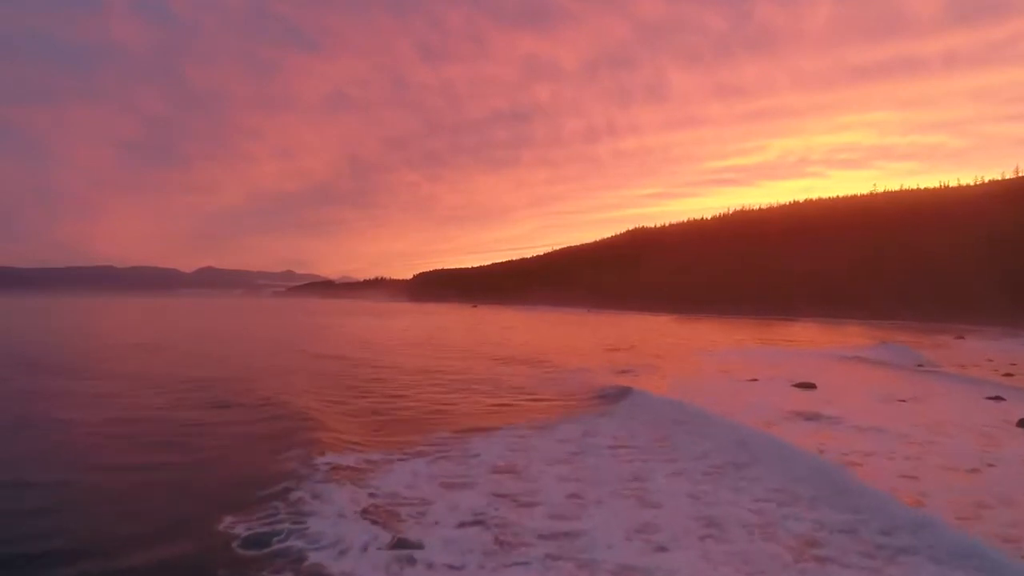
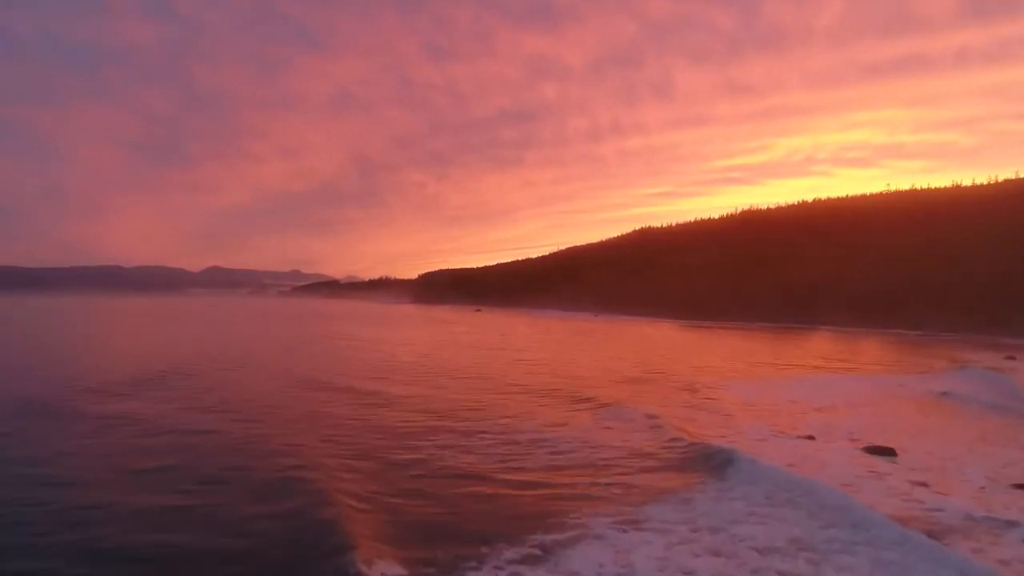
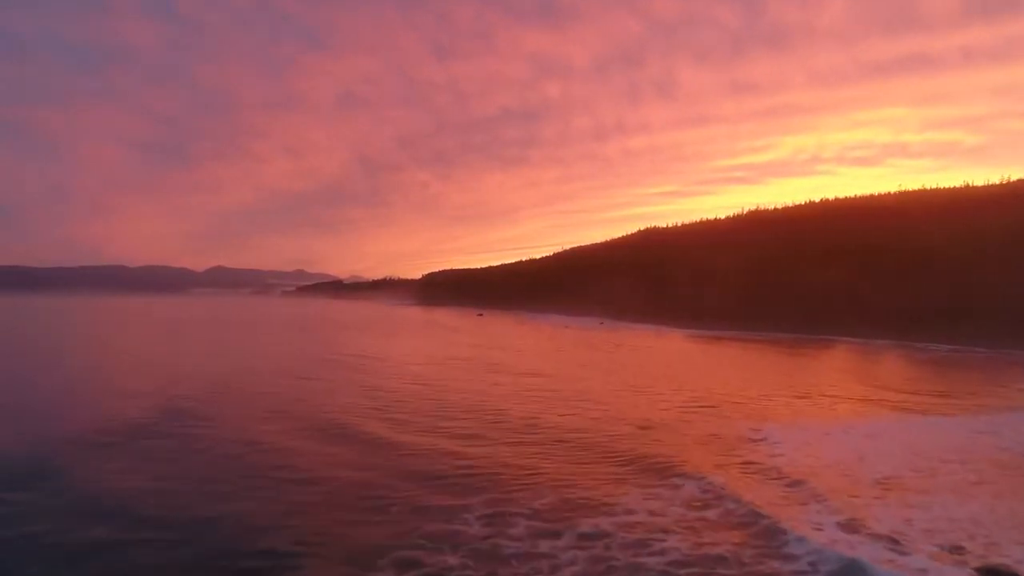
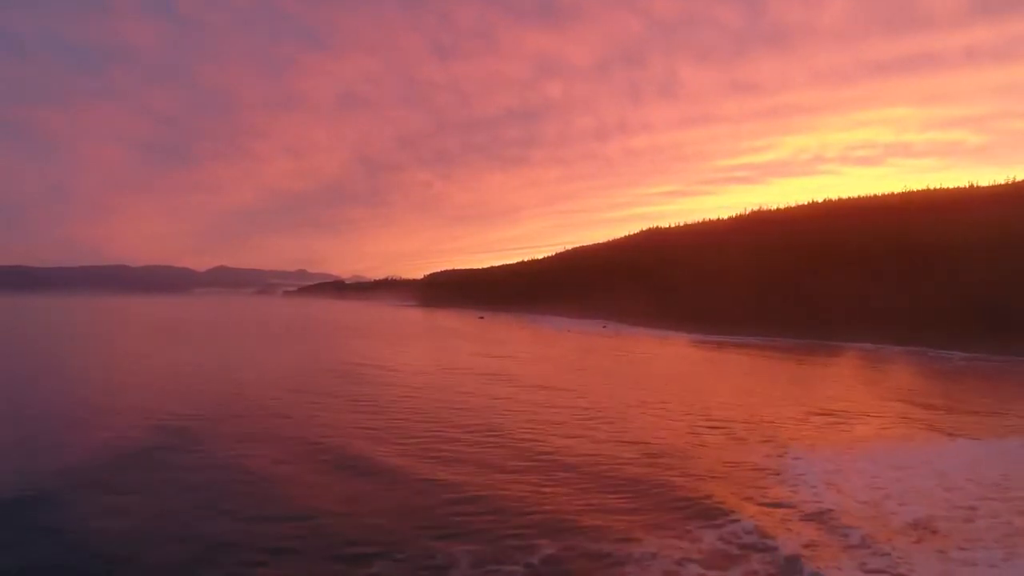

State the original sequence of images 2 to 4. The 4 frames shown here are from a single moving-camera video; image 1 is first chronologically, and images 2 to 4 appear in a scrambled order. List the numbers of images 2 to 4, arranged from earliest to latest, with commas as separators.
2, 3, 4
